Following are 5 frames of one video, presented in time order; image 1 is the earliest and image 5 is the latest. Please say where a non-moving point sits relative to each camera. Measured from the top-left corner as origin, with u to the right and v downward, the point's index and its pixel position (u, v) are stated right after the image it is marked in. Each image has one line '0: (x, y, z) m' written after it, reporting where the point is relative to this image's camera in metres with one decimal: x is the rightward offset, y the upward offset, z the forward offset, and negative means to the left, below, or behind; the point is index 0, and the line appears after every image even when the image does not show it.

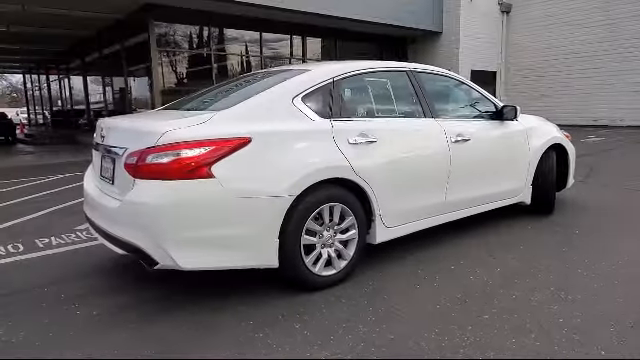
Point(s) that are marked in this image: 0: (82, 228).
0: (-2.6, -0.5, +5.2) m
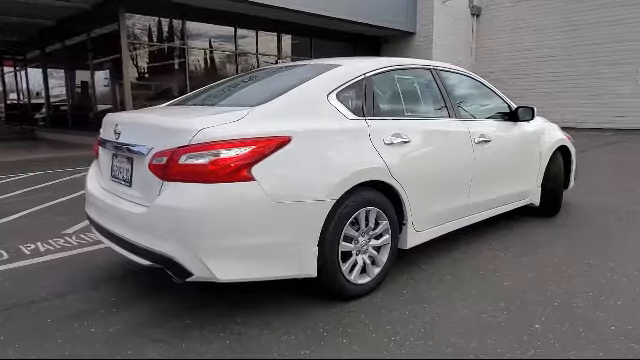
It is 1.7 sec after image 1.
0: (-2.5, -0.5, +4.7) m
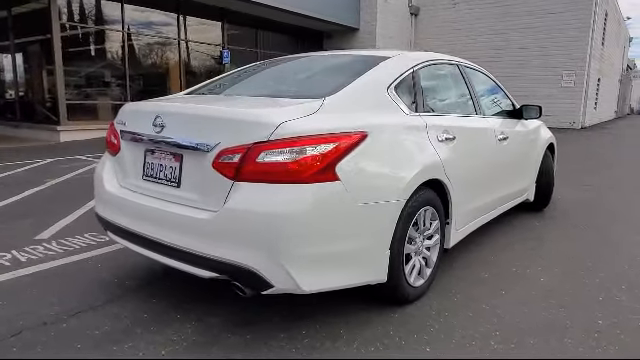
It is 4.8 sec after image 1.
0: (-2.4, -0.5, +4.1) m
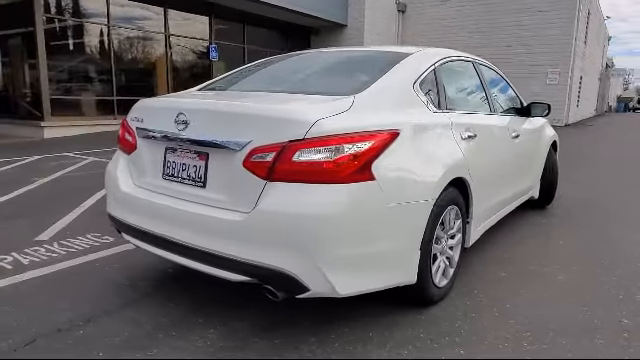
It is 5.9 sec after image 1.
0: (-2.3, -0.5, +4.0) m
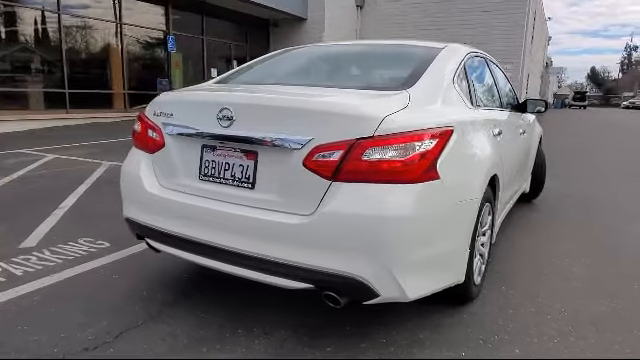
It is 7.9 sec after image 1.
0: (-2.1, -0.5, +3.6) m
